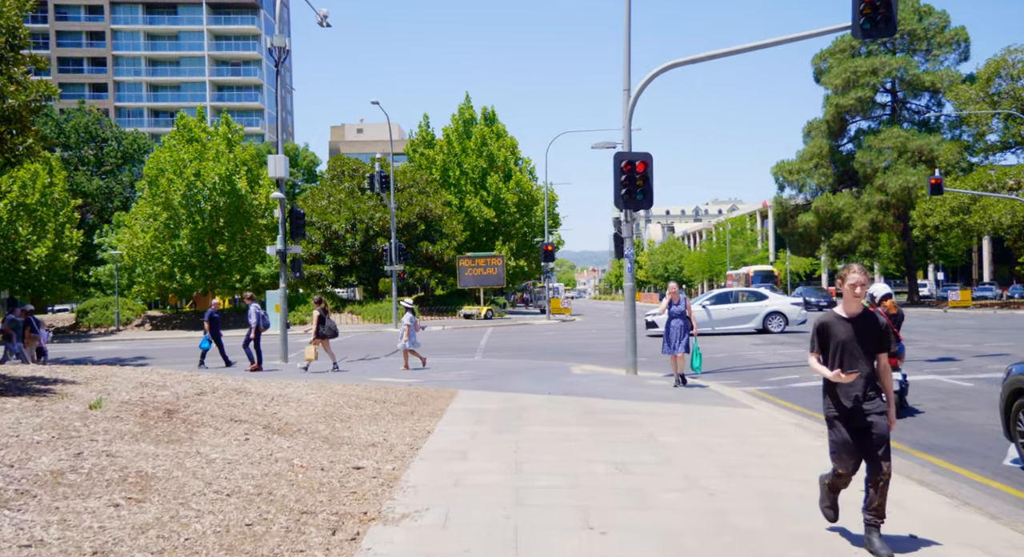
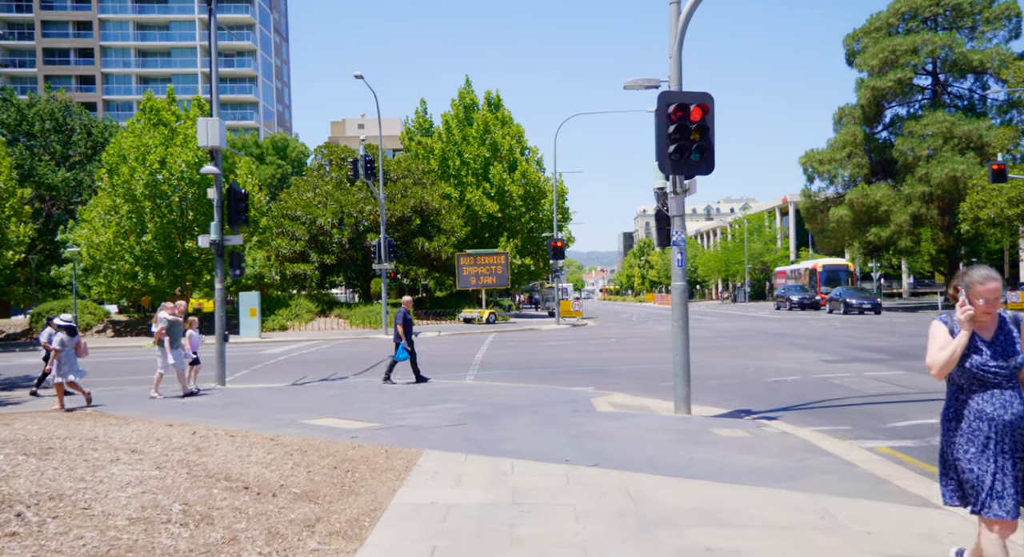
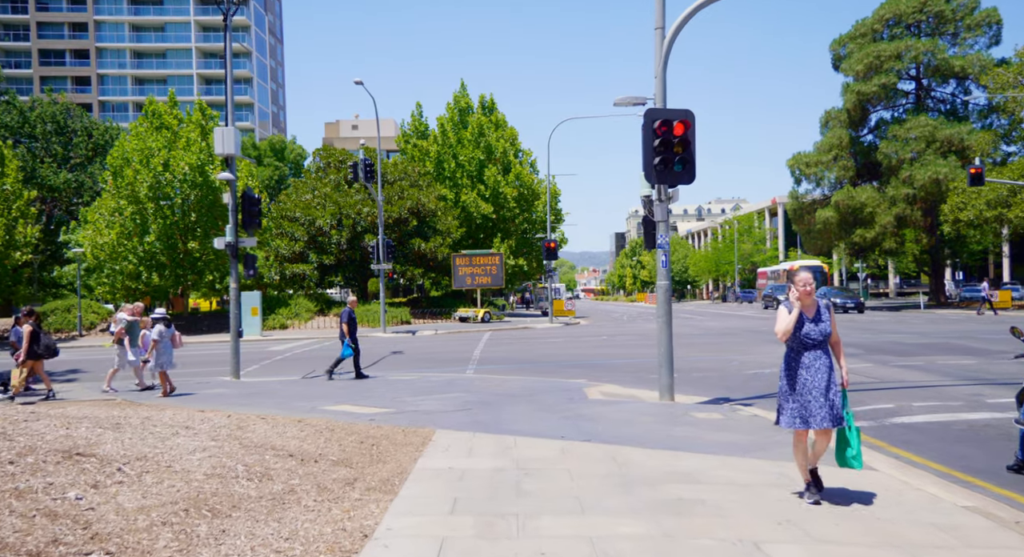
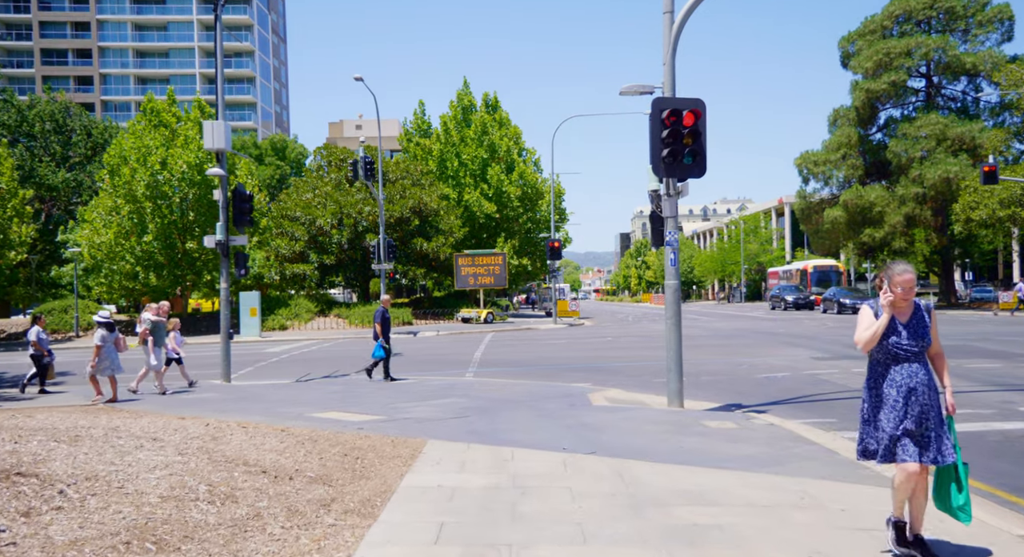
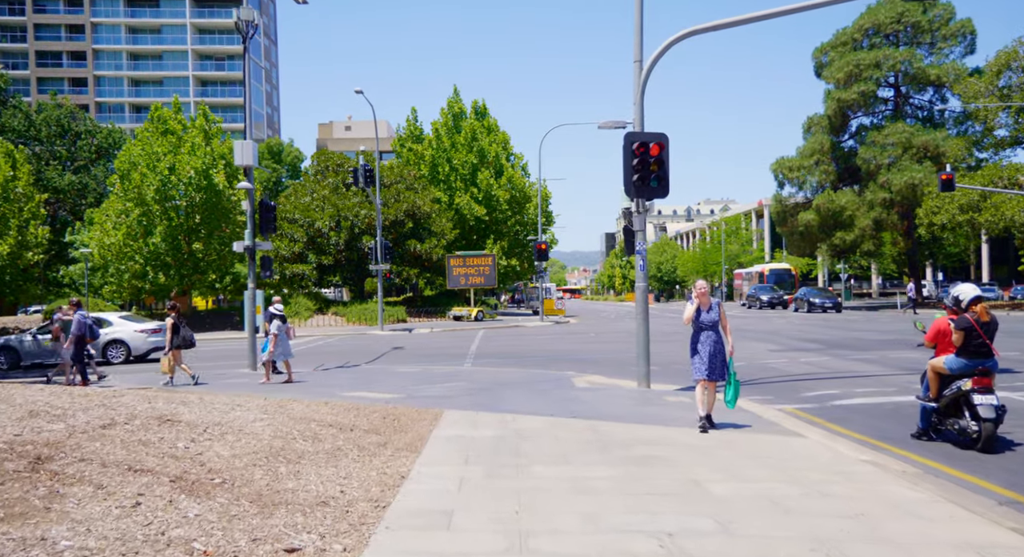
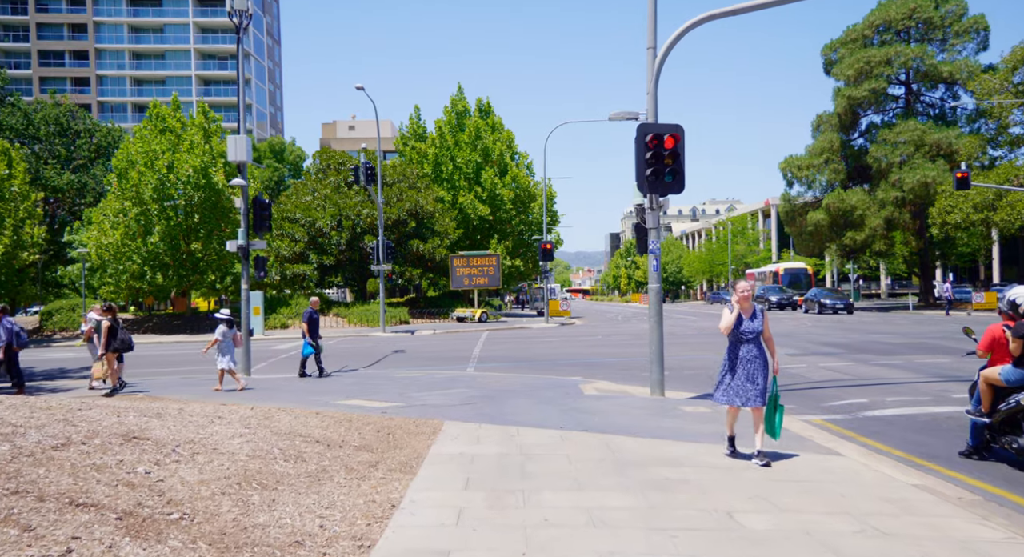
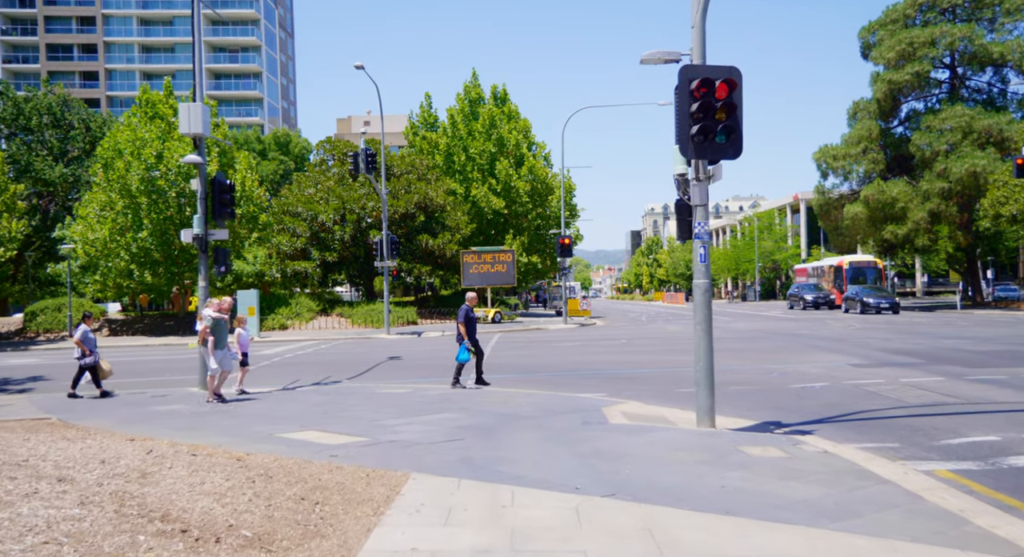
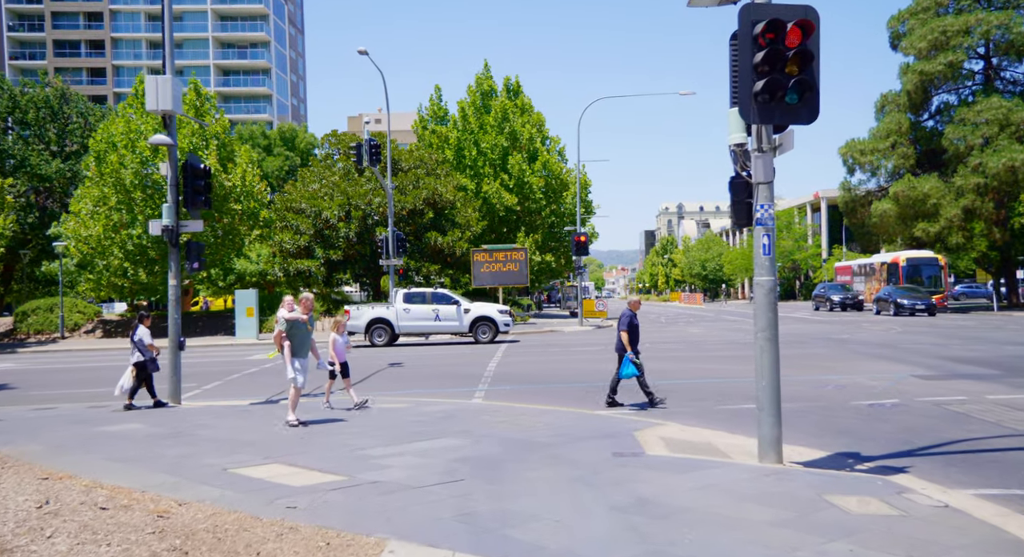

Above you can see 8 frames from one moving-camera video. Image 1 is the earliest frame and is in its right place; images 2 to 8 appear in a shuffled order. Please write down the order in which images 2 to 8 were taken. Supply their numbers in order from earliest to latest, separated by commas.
5, 6, 3, 4, 2, 7, 8
